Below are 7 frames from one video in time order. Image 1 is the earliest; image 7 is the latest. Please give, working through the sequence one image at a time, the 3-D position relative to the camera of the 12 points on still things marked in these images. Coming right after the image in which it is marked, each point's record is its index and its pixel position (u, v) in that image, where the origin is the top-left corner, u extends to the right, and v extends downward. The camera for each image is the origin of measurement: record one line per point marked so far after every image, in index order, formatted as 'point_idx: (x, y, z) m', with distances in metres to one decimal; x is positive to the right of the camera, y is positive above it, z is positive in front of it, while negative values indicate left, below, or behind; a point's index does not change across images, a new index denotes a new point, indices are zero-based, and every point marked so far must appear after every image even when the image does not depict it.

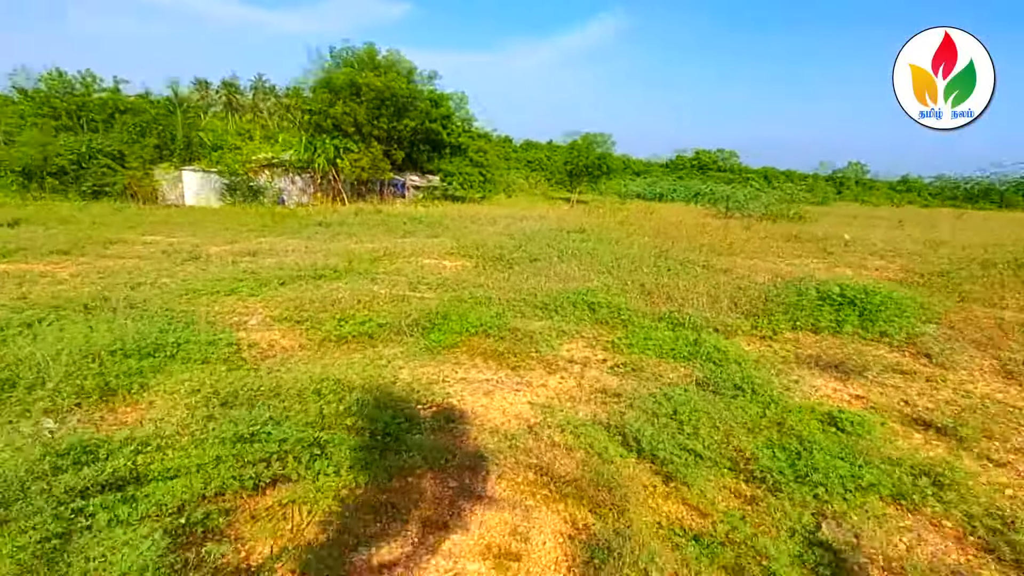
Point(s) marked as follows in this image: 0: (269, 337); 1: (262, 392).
0: (-2.0, -0.5, +4.9) m
1: (-1.5, -0.6, +3.3) m
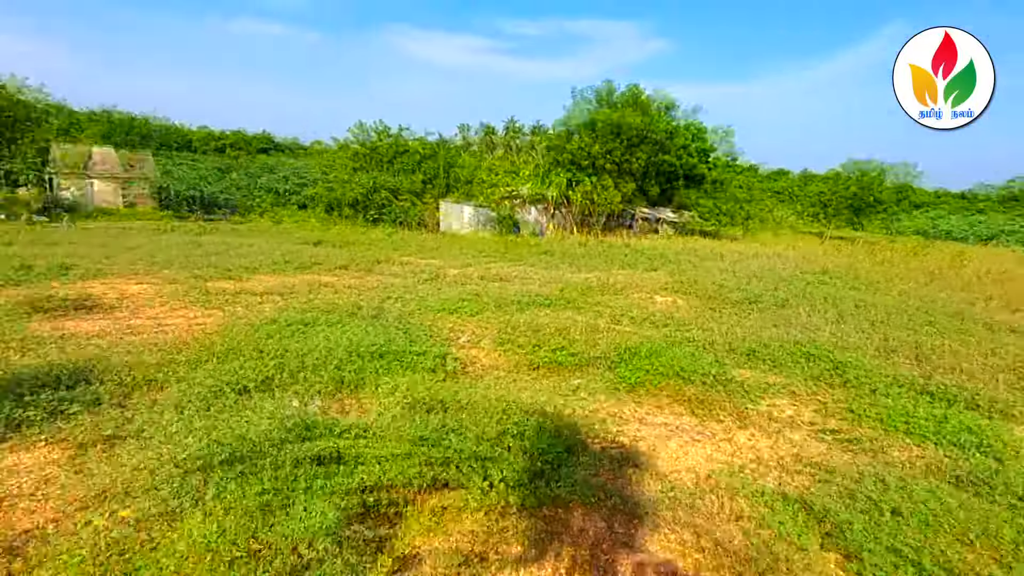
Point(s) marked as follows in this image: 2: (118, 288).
0: (-0.3, -0.7, +5.3) m
1: (-0.4, -0.7, +3.7) m
2: (-7.6, 0.0, +10.7) m
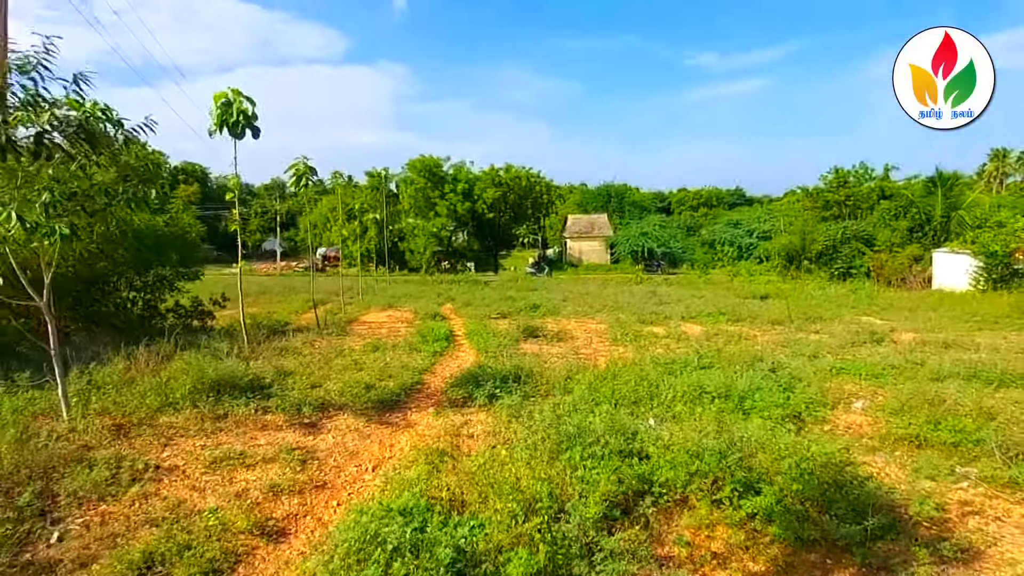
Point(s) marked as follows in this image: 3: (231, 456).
0: (+3.1, -1.2, +5.0) m
1: (+1.8, -1.1, +4.0) m
2: (+1.8, -1.0, +14.0) m
3: (-2.3, -1.4, +4.6) m
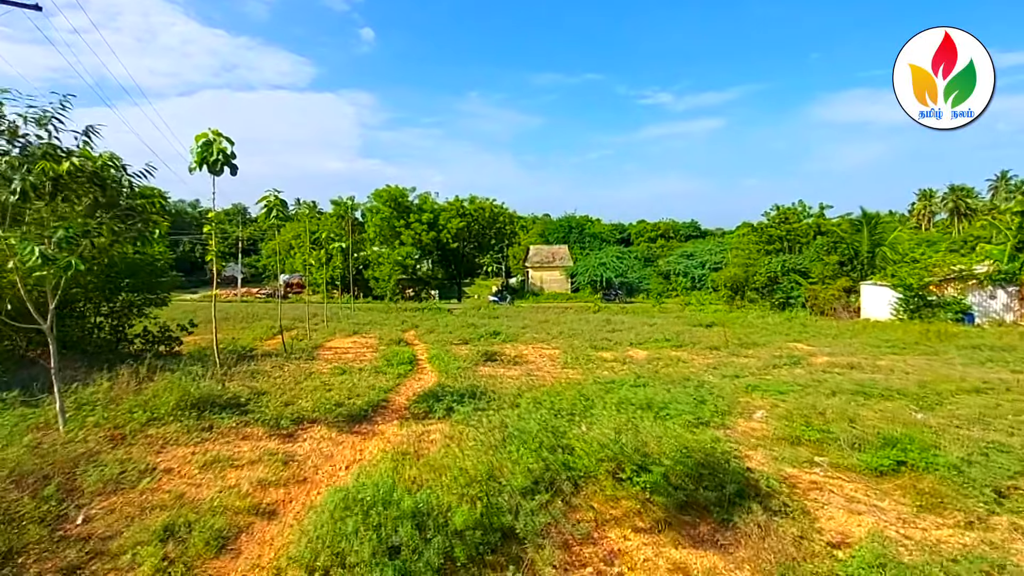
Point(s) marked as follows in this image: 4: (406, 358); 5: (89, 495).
0: (+2.6, -1.6, +6.0) m
1: (+1.4, -1.3, +5.0) m
2: (+0.7, -1.7, +15.0) m
3: (-2.8, -1.6, +5.3) m
4: (-2.4, -1.6, +12.4) m
5: (-3.3, -1.6, +4.3) m
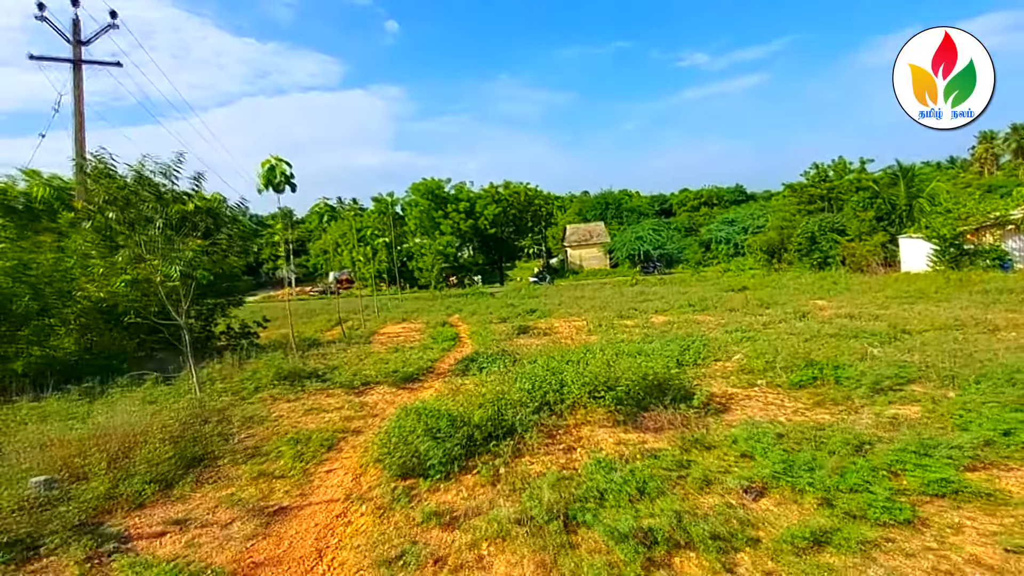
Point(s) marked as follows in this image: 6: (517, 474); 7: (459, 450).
0: (+2.8, -1.1, +7.6) m
1: (+1.5, -1.0, +6.6) m
2: (+1.7, -1.1, +16.6) m
3: (-2.6, -1.6, +7.3) m
4: (-1.6, -1.2, +14.4) m
5: (-3.2, -1.6, +6.4) m
6: (0.0, -1.4, +4.2) m
7: (-0.4, -1.4, +4.6) m
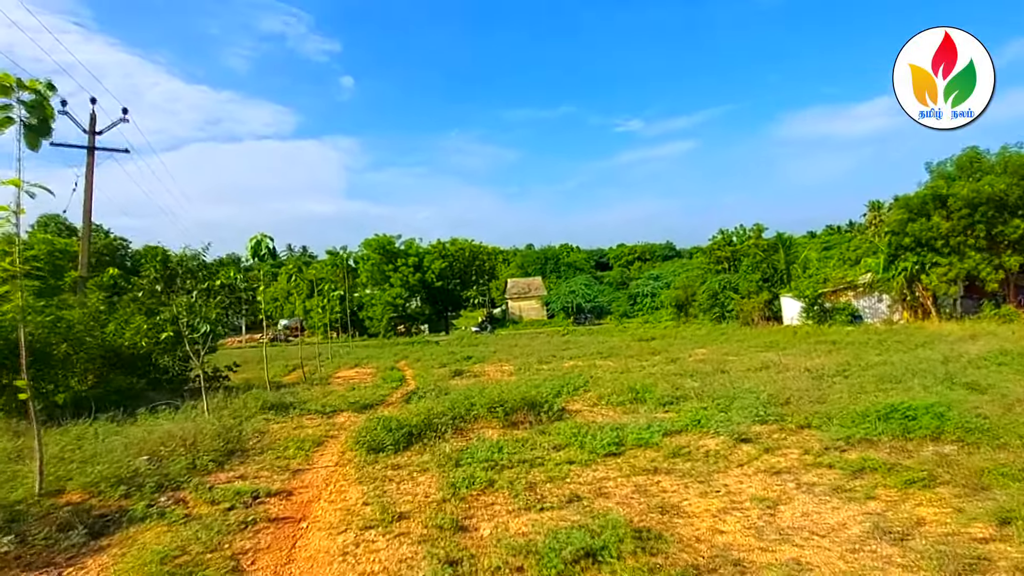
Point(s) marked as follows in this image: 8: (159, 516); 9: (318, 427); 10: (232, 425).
0: (+1.4, -2.2, +11.2) m
1: (+0.2, -2.0, +10.1) m
2: (-0.6, -2.9, +20.0) m
3: (-4.0, -2.6, +10.3) m
4: (-3.7, -2.9, +17.5) m
5: (-4.5, -2.5, +9.4) m
6: (-1.1, -2.2, +7.6) m
7: (-1.5, -2.2, +7.9) m
8: (-3.6, -2.3, +5.6) m
9: (-3.5, -2.5, +9.9) m
10: (-5.0, -2.5, +9.7) m
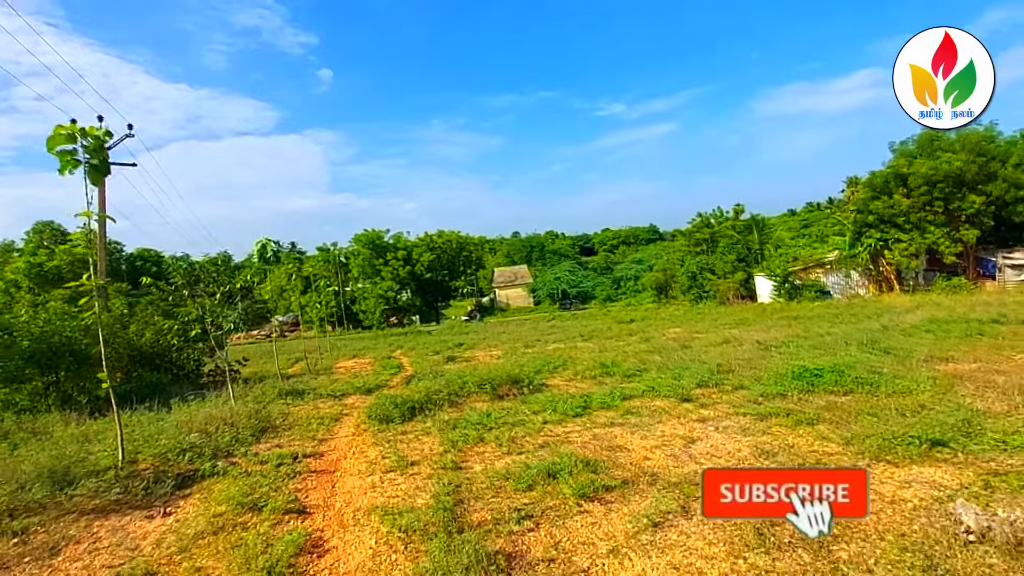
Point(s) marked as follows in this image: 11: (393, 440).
0: (+1.1, -1.9, +12.8) m
1: (-0.1, -1.8, +11.6) m
2: (-1.0, -2.6, +21.6) m
3: (-4.2, -2.5, +11.8) m
4: (-4.1, -2.7, +19.0) m
5: (-4.7, -2.5, +10.9) m
6: (-1.3, -2.1, +9.1) m
7: (-1.8, -2.1, +9.4) m
8: (-3.7, -2.4, +7.1) m
9: (-3.8, -2.5, +11.4) m
10: (-5.2, -2.5, +11.2) m
11: (-1.8, -2.2, +8.1) m
